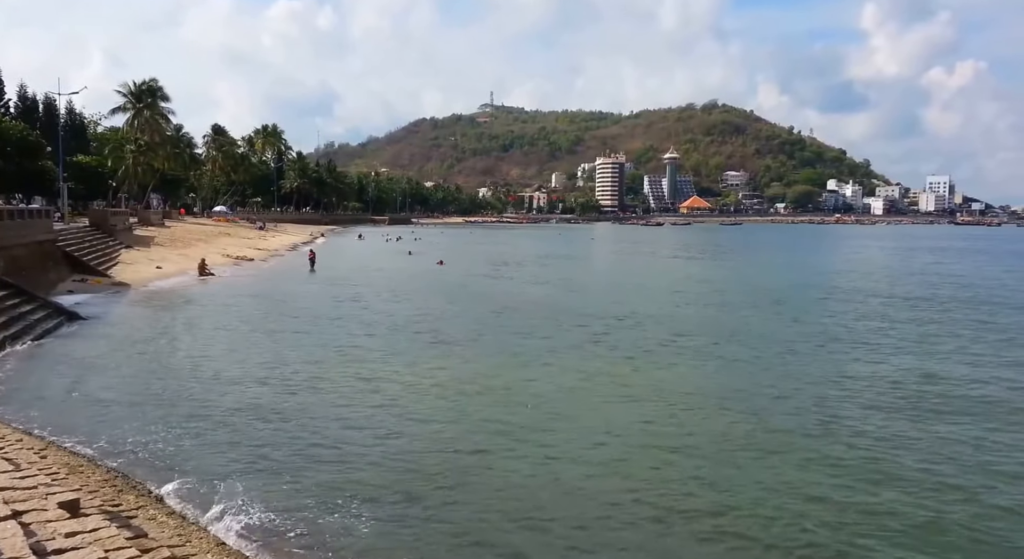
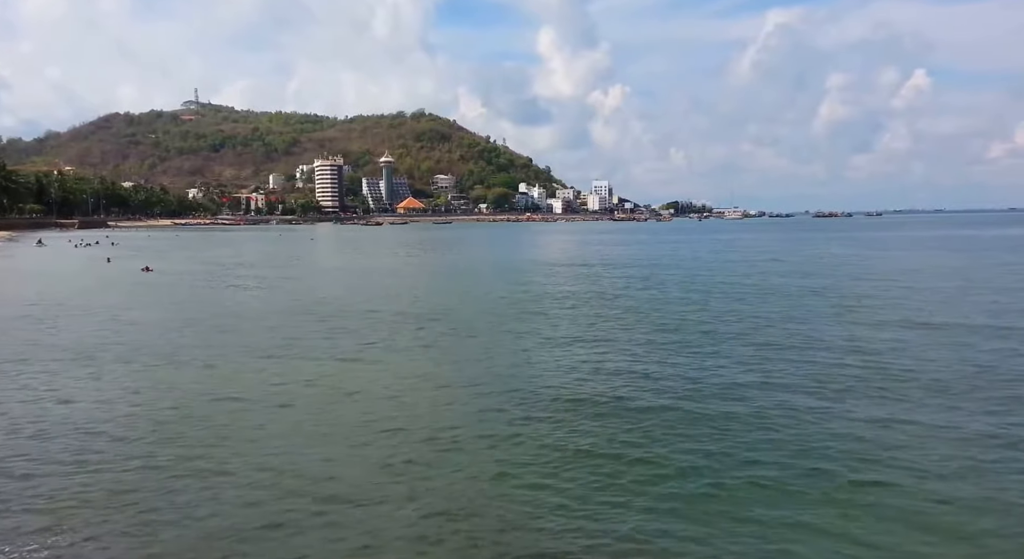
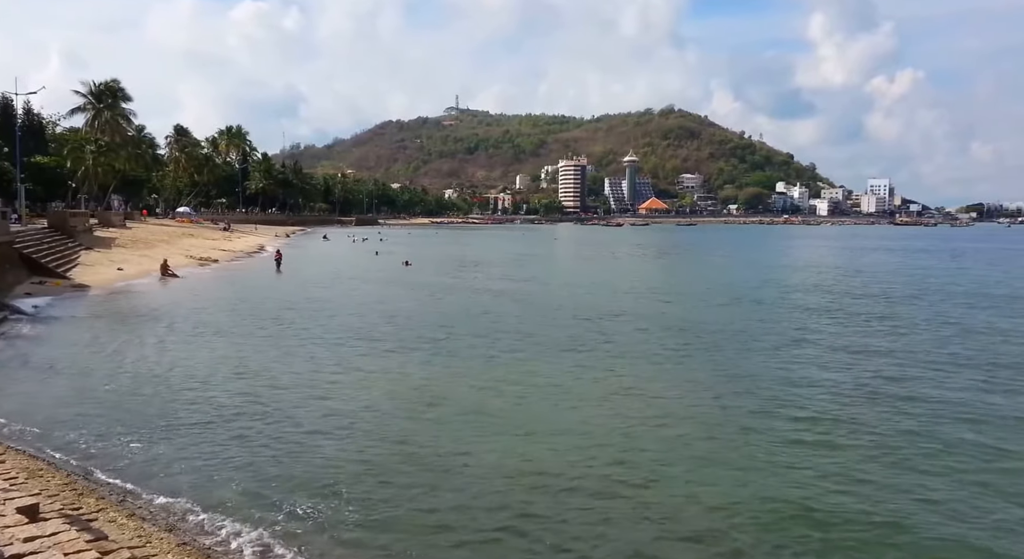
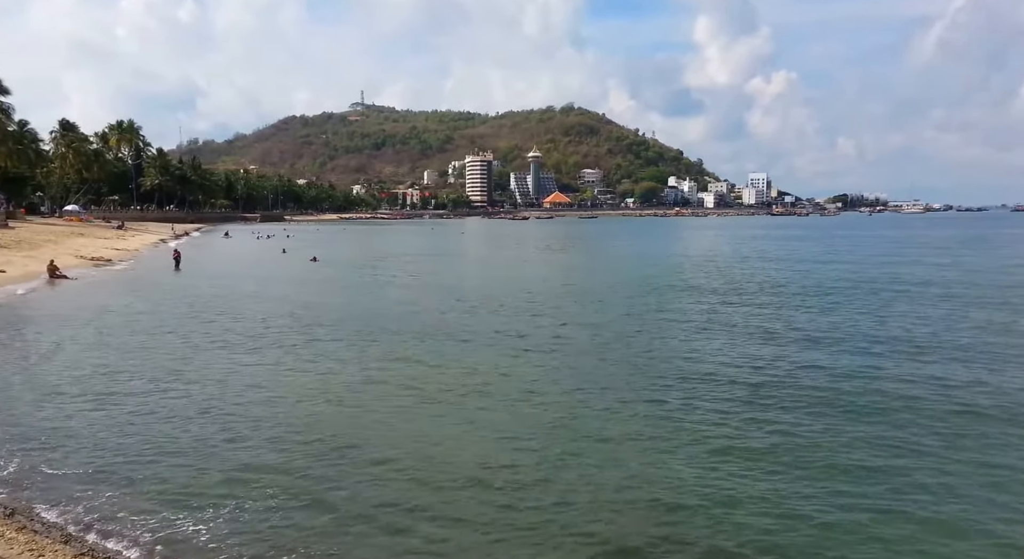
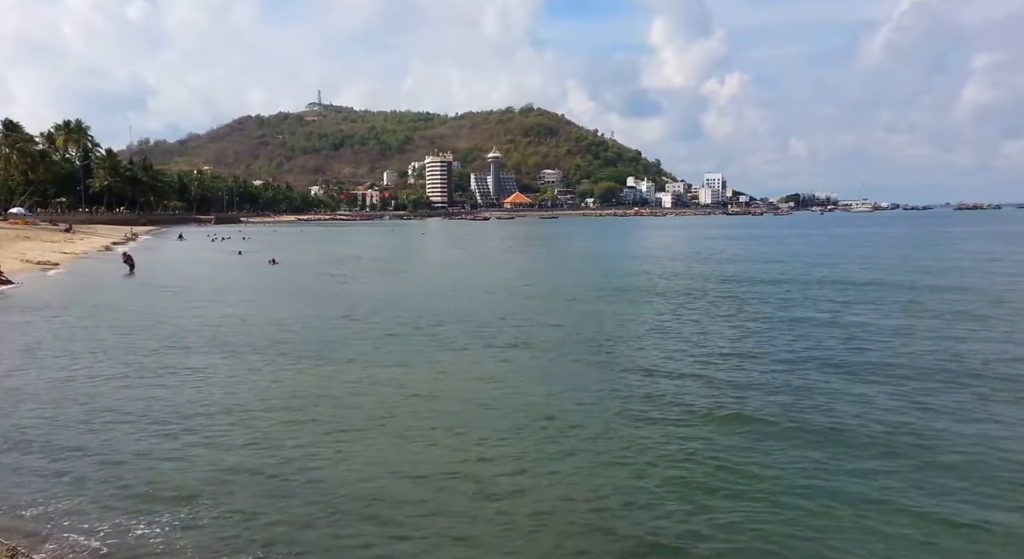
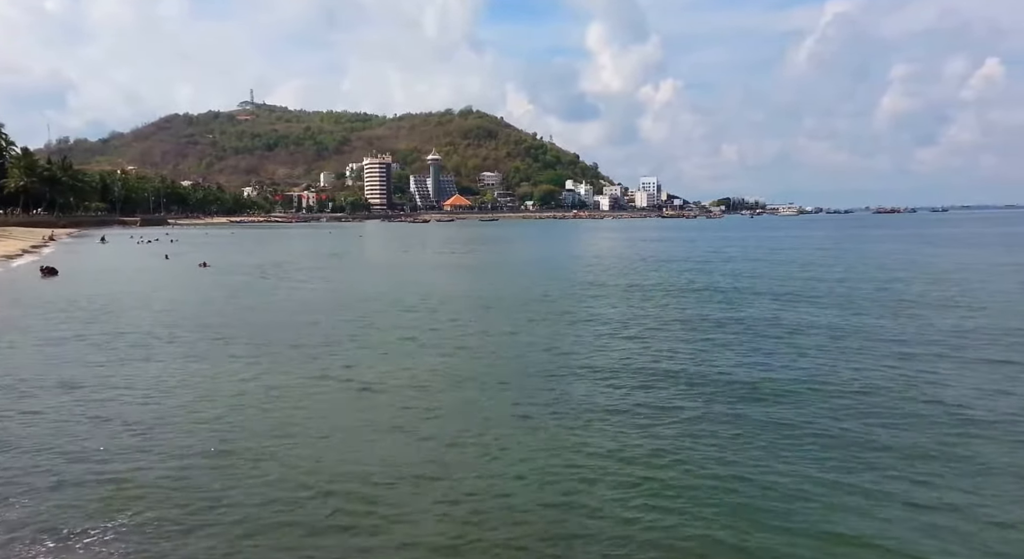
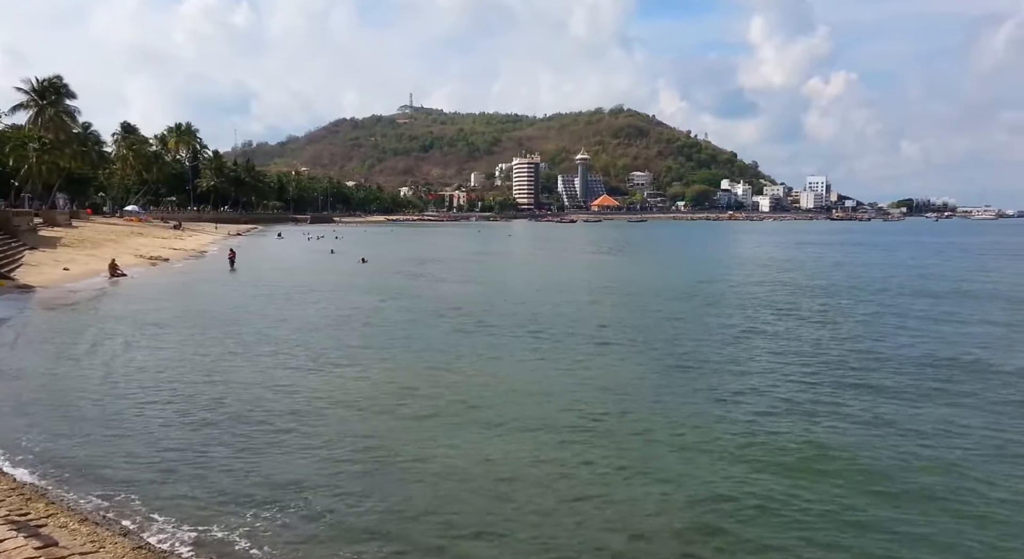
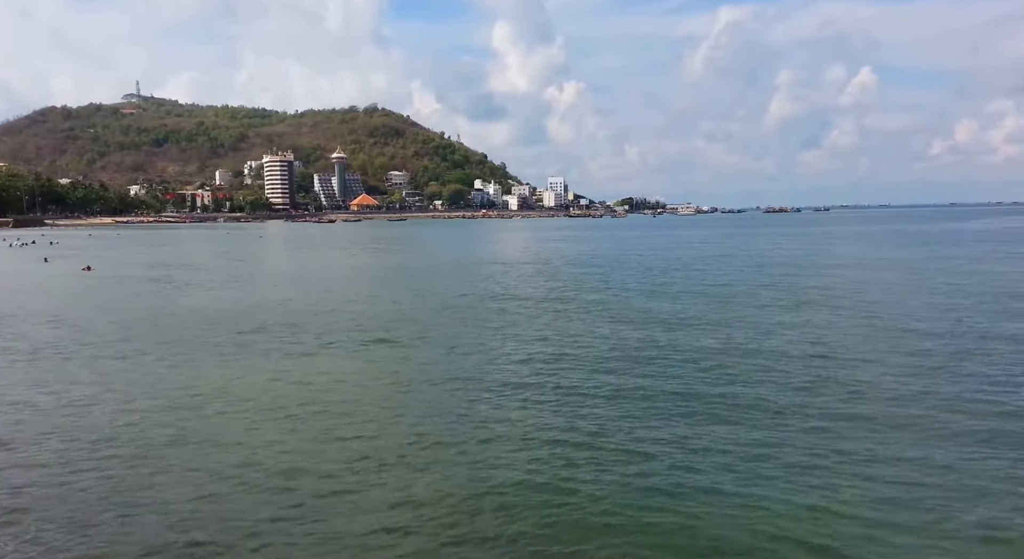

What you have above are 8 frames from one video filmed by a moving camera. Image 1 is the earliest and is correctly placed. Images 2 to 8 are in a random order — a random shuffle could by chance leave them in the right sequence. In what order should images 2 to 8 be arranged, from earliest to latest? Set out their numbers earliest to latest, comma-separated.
3, 7, 4, 5, 6, 2, 8
